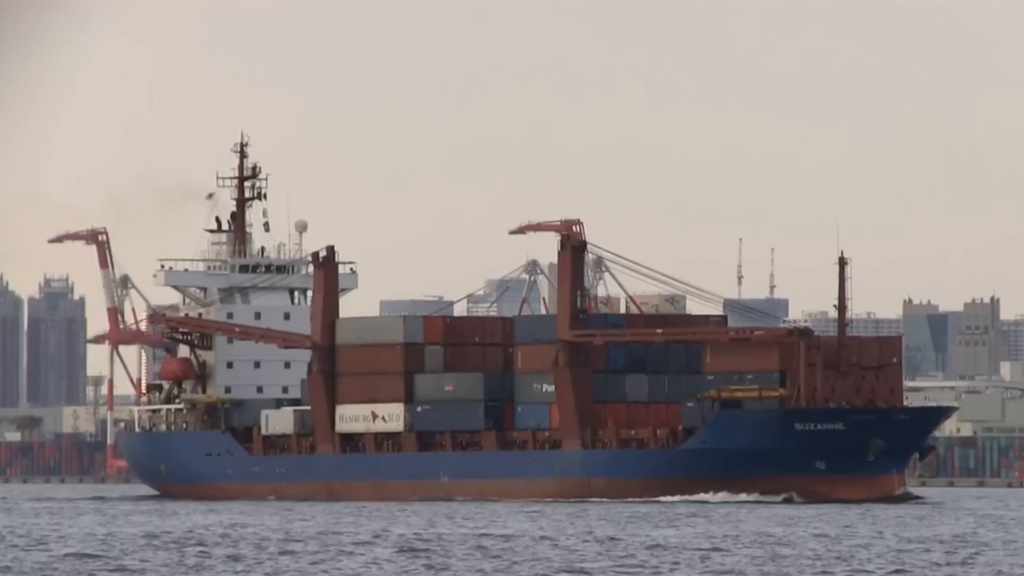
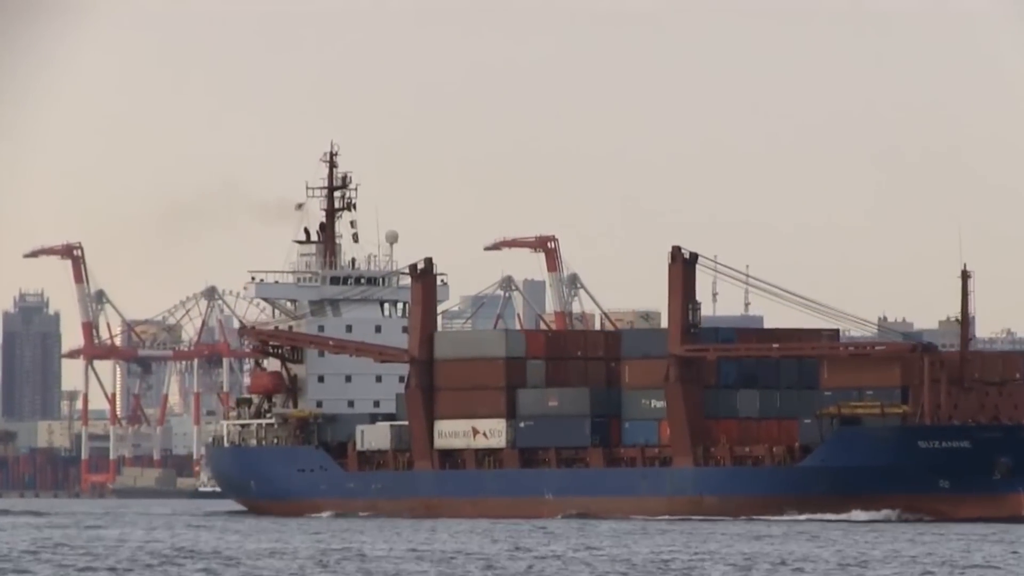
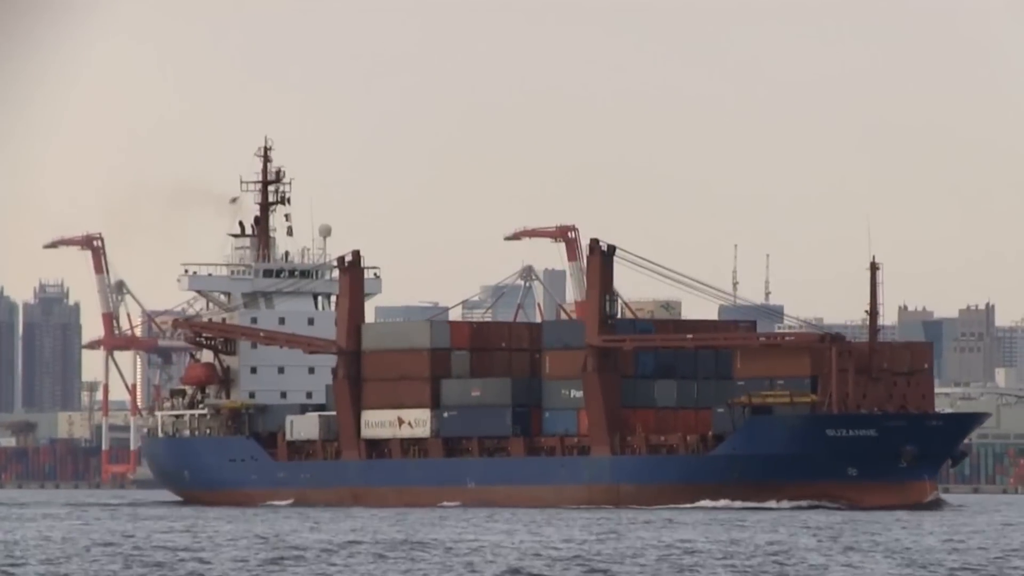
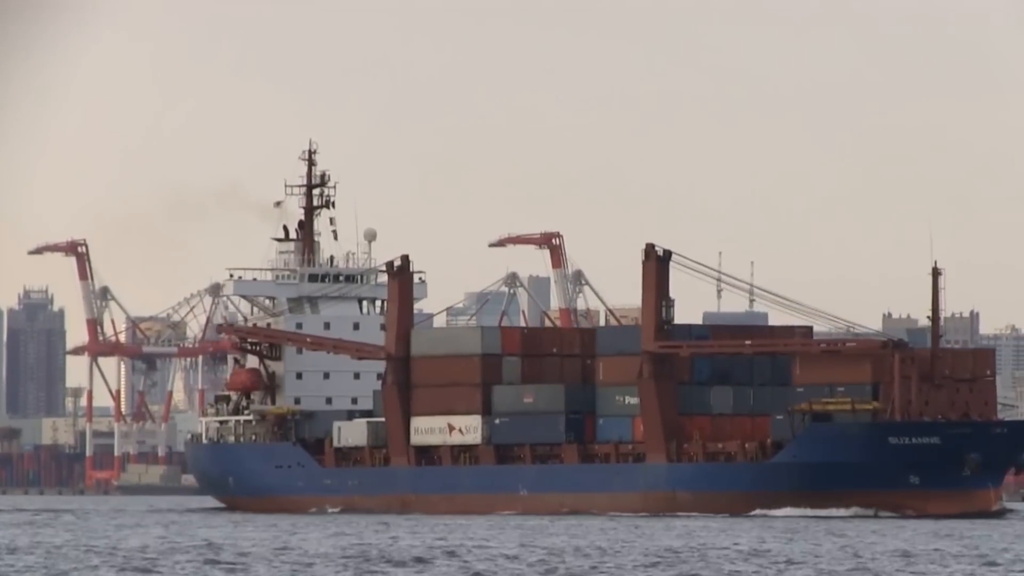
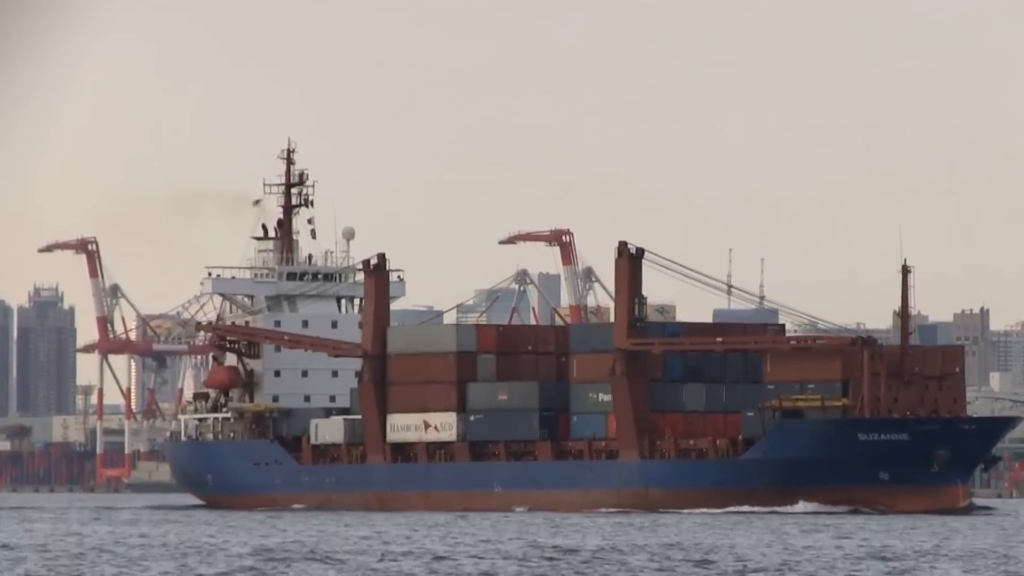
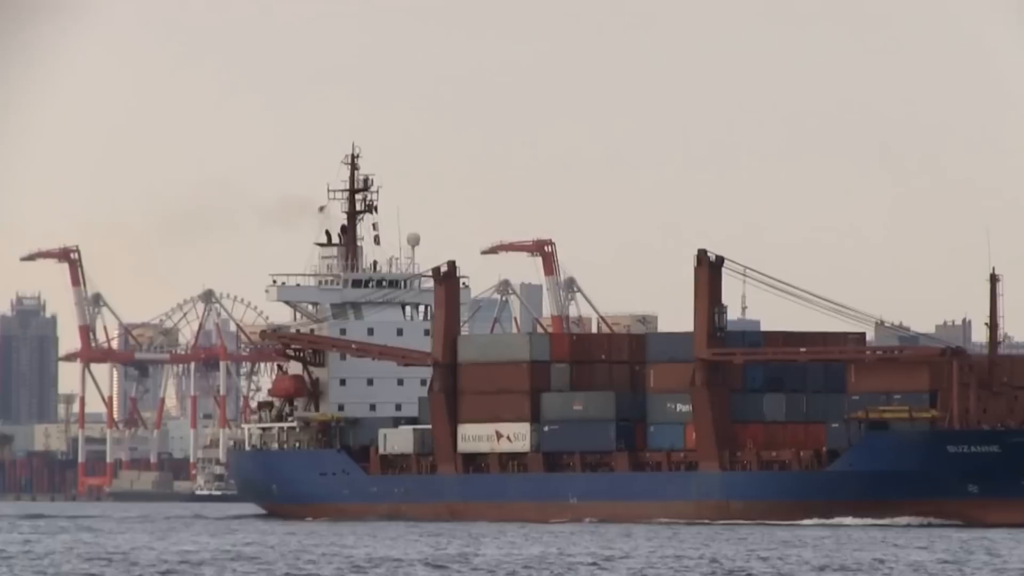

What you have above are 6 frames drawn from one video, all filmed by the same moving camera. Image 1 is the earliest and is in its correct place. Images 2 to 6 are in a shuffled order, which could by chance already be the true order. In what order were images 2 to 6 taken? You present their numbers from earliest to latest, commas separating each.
3, 5, 4, 2, 6
